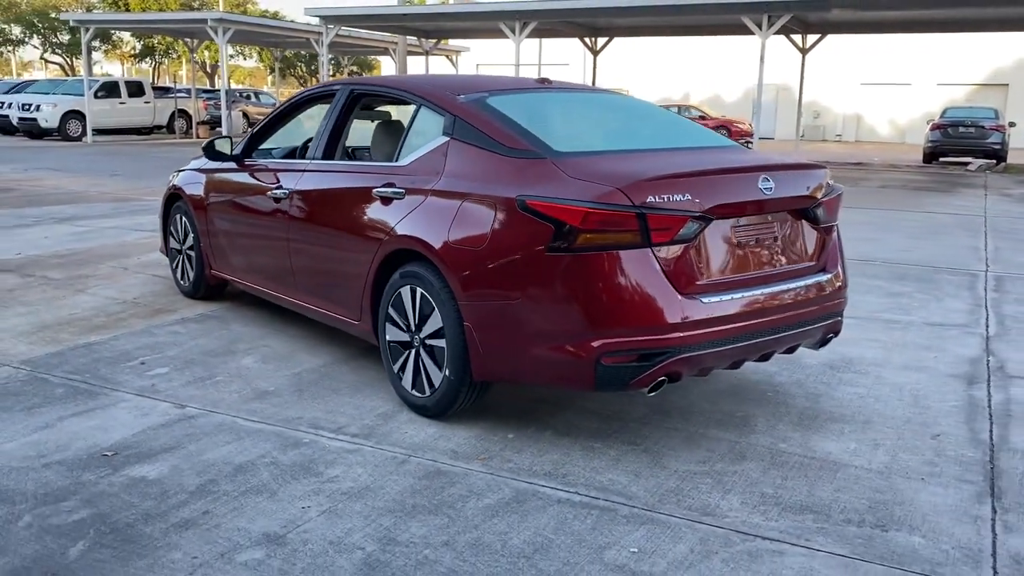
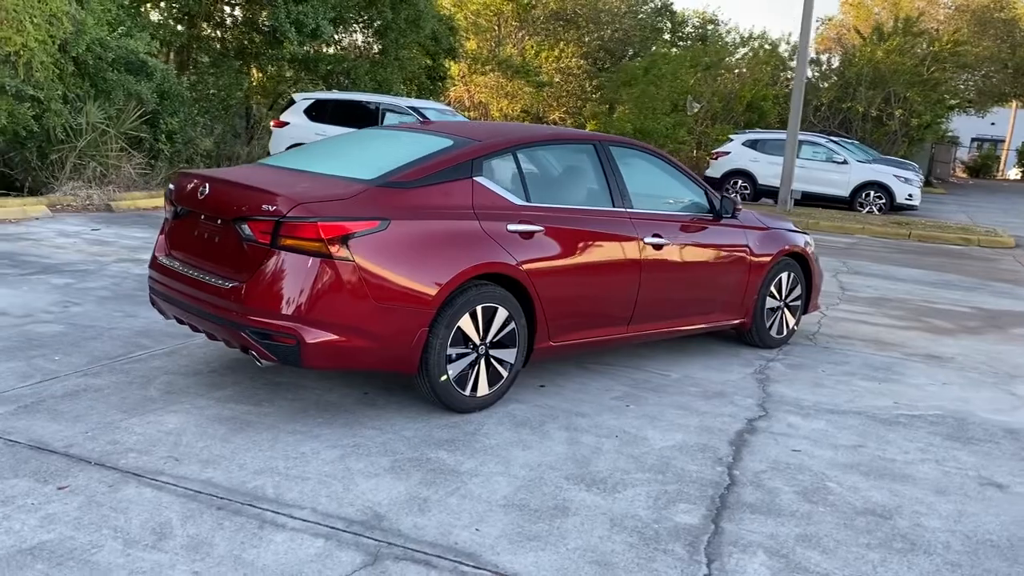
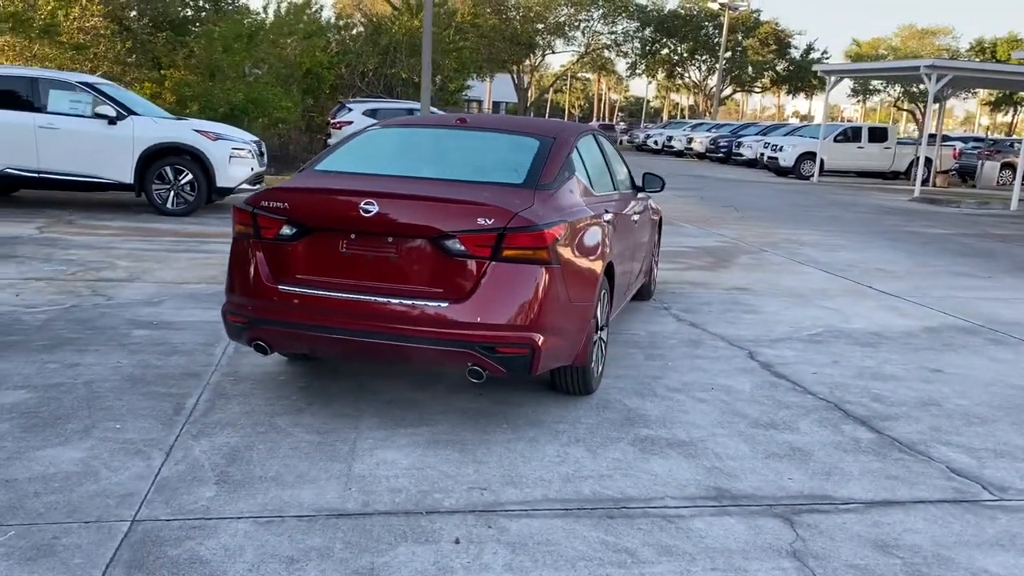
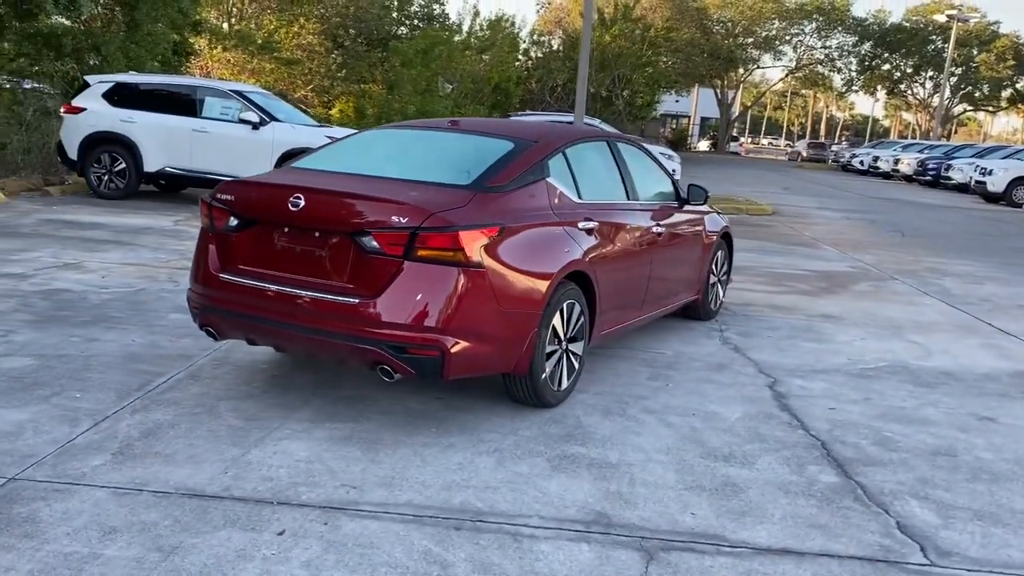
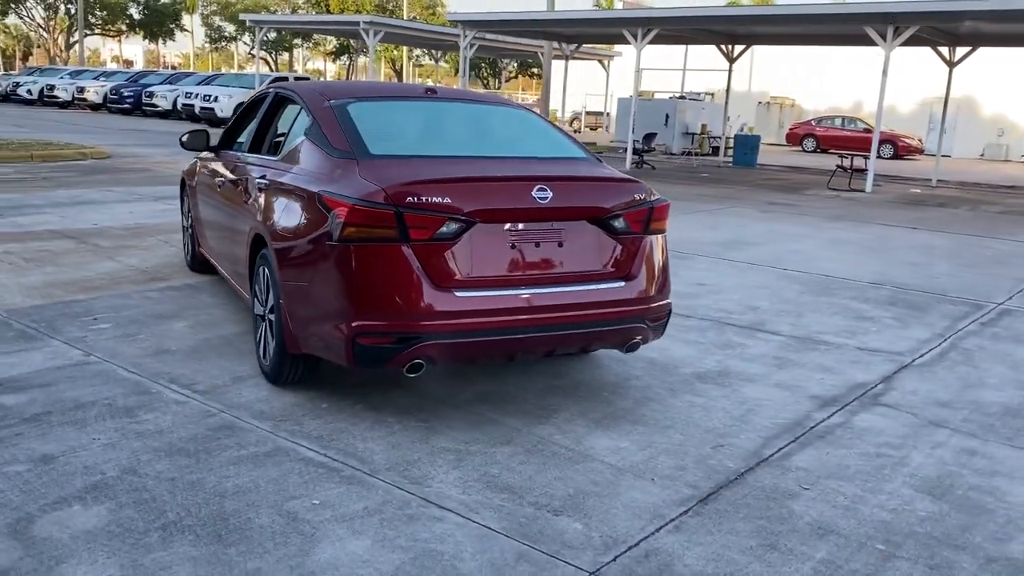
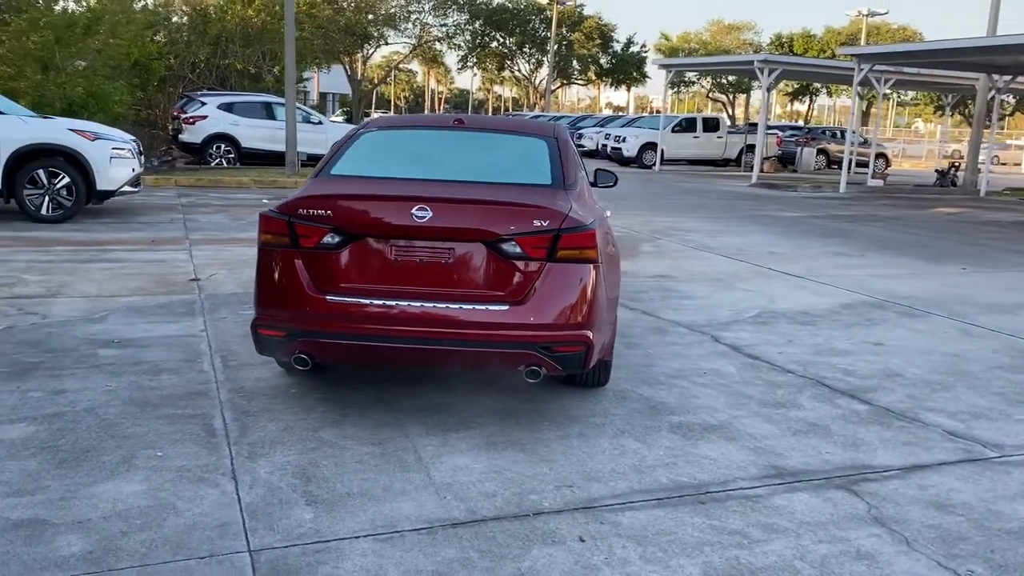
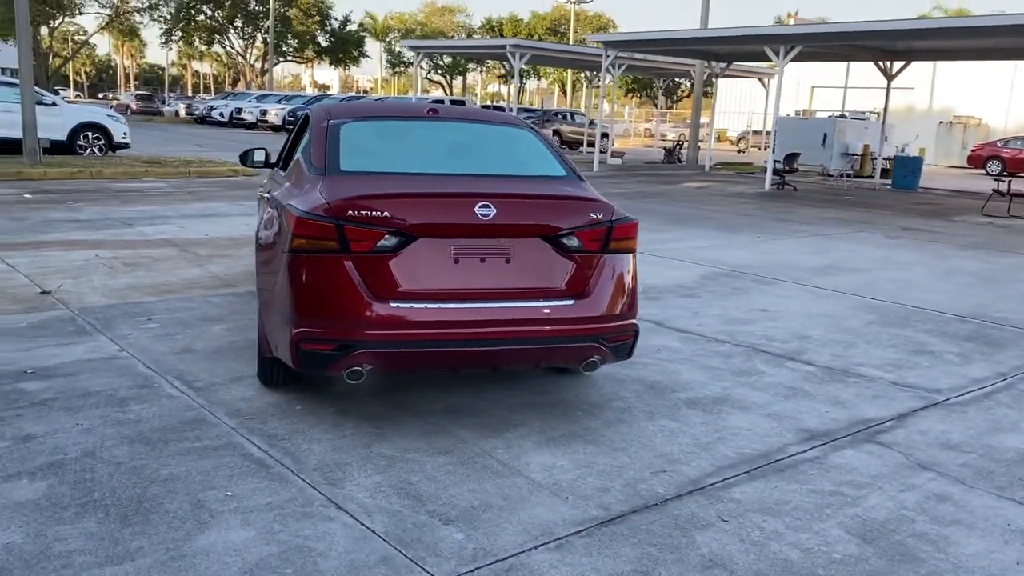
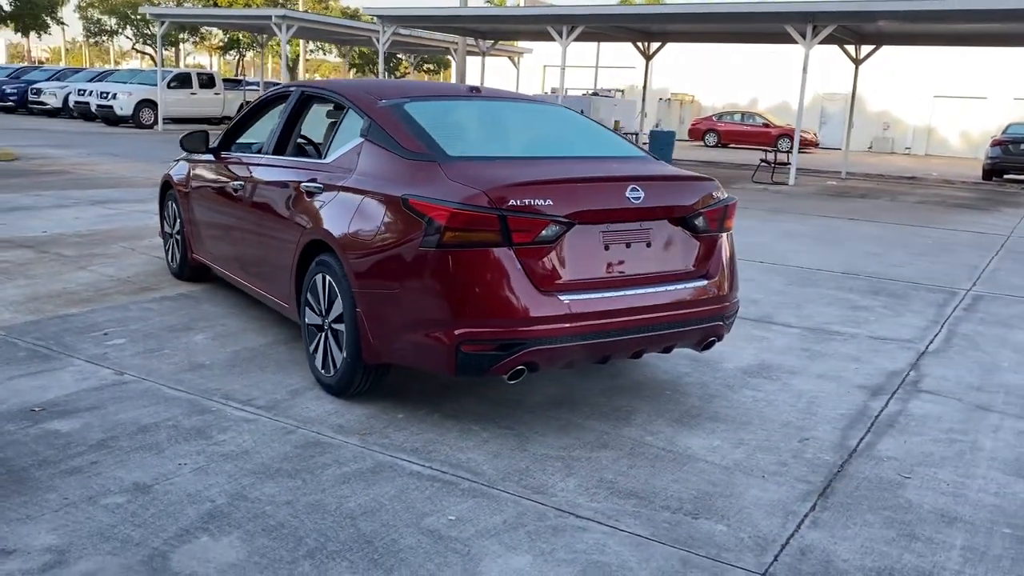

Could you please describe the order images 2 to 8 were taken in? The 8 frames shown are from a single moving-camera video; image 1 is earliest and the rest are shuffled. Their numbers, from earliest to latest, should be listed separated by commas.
8, 5, 7, 6, 3, 4, 2
